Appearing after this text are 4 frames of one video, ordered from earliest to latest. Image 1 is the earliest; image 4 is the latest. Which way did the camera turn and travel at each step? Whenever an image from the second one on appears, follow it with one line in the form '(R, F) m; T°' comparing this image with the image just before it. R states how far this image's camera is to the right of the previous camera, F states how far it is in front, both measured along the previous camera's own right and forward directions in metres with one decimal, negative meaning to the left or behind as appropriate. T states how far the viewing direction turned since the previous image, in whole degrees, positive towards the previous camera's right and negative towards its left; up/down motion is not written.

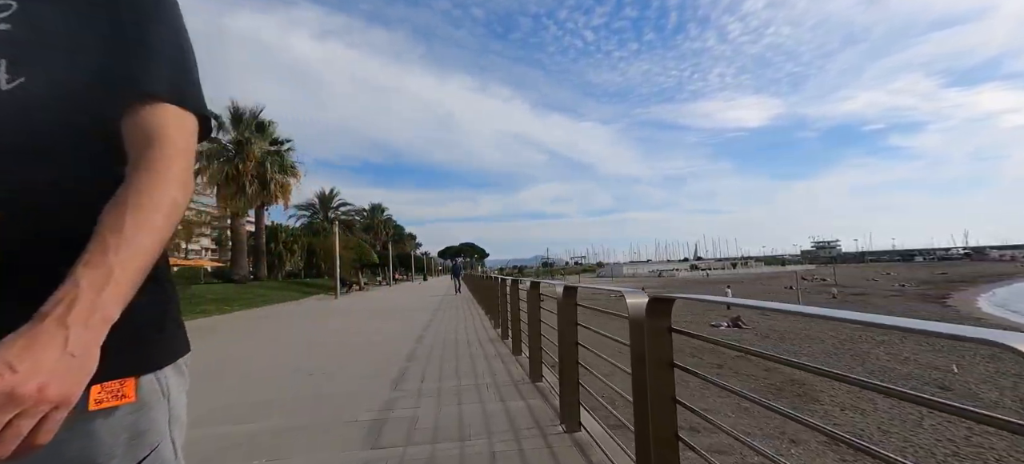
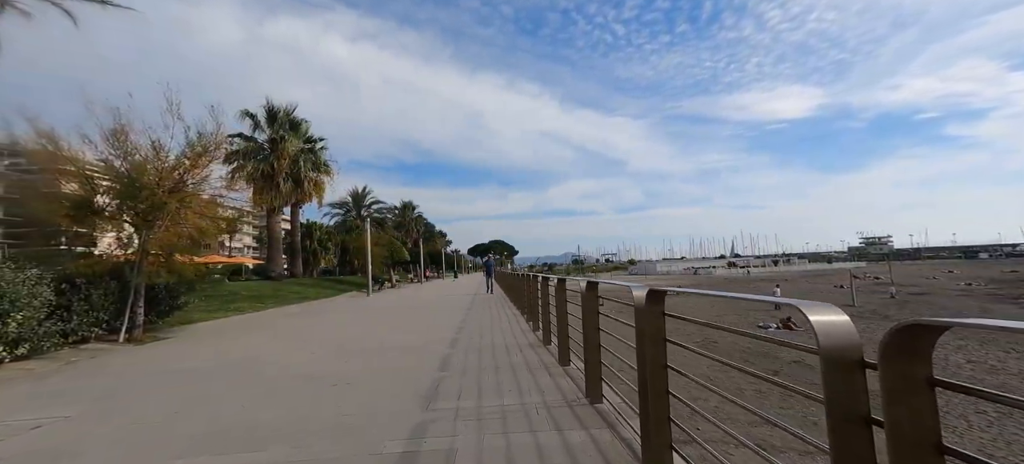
(-0.2, +0.8) m; -4°
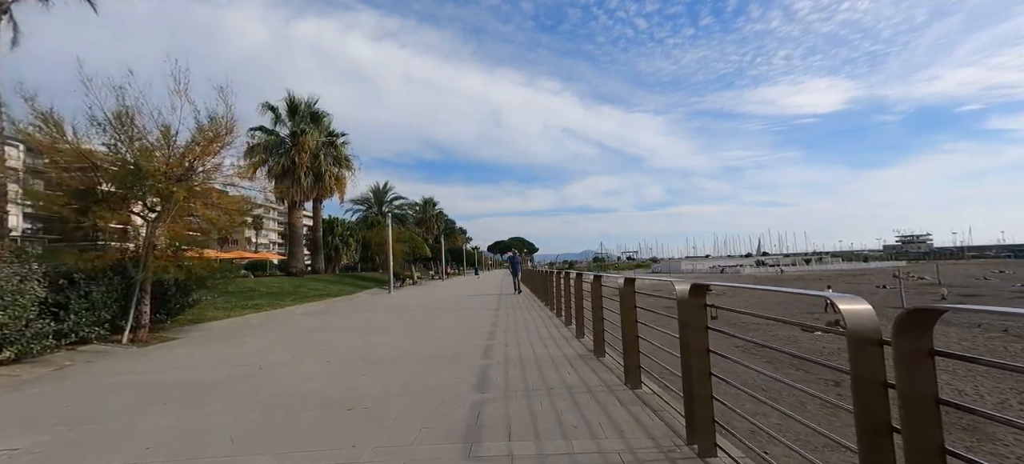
(-0.4, +1.1) m; -3°
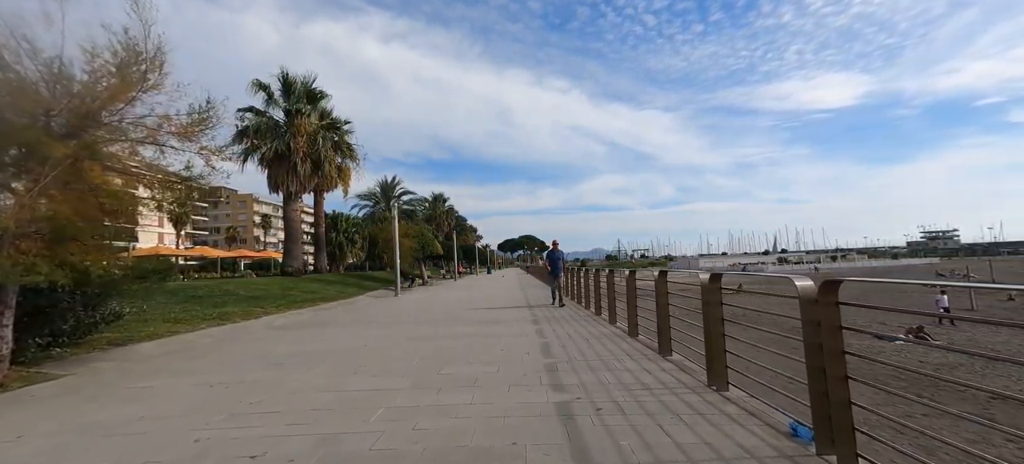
(-0.8, +3.2) m; -1°
